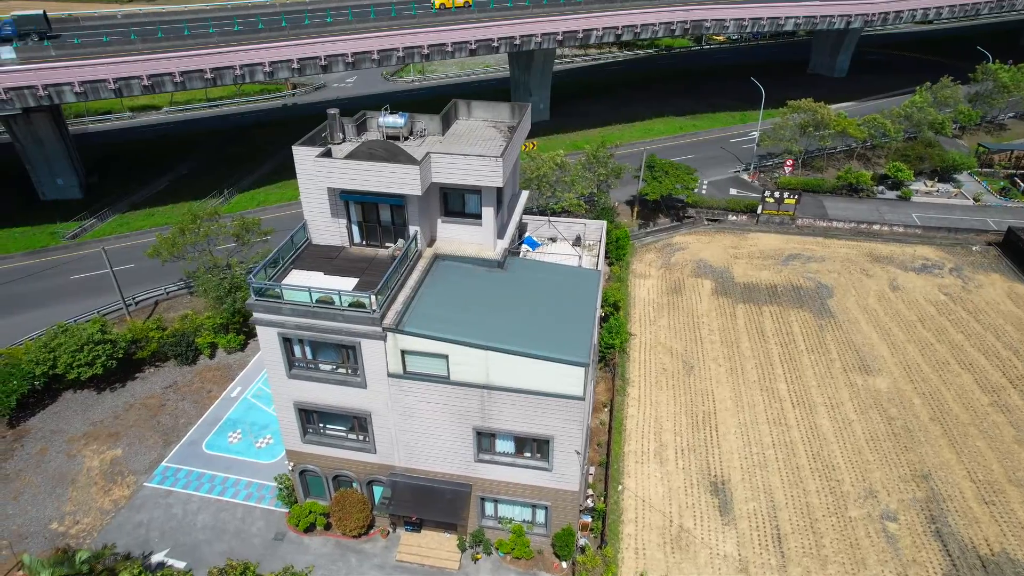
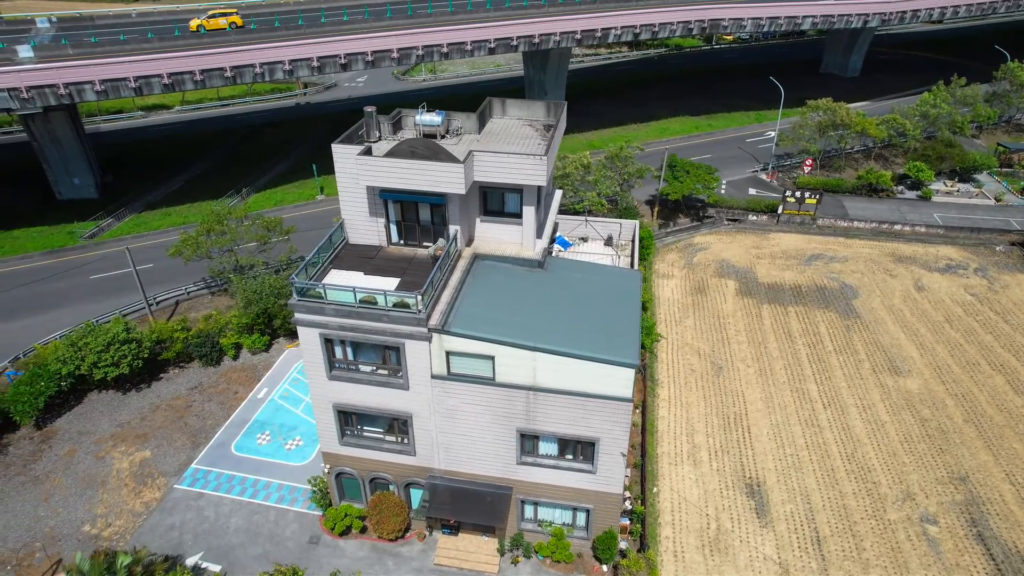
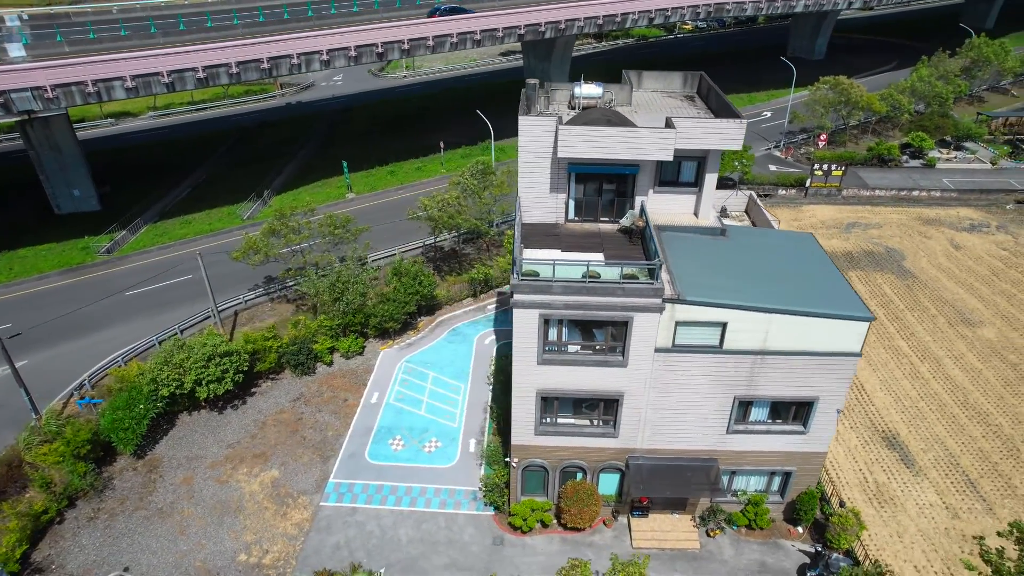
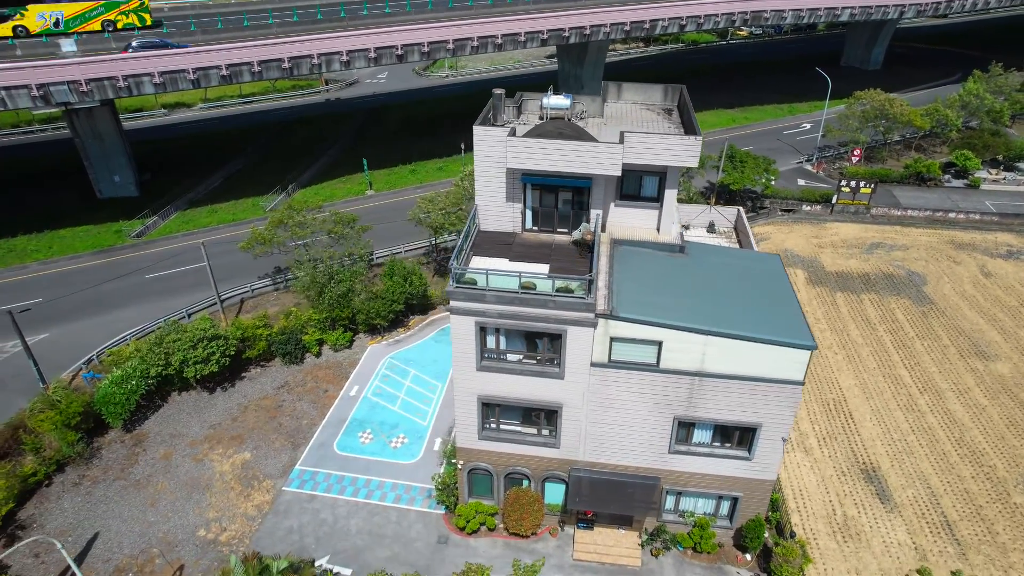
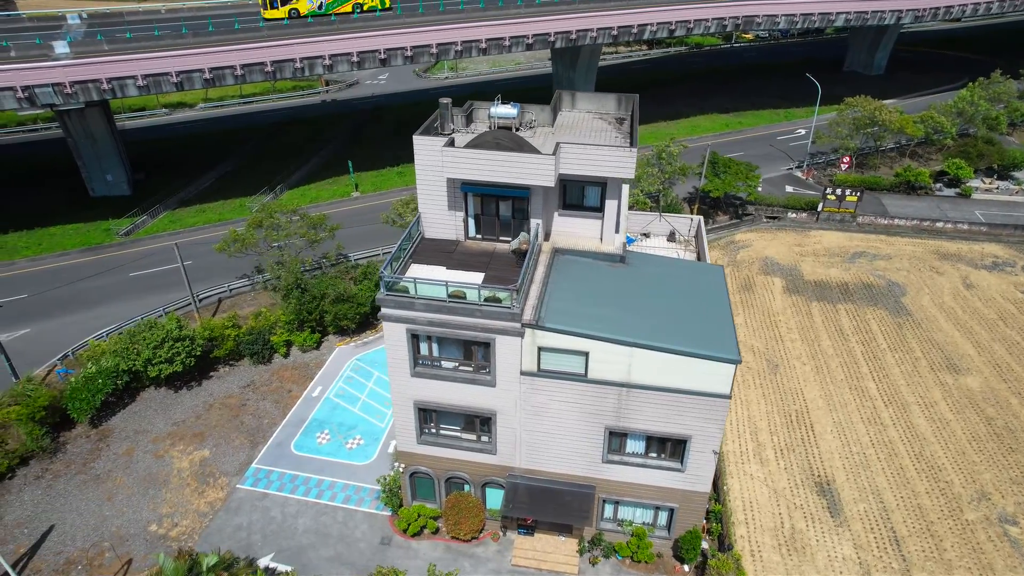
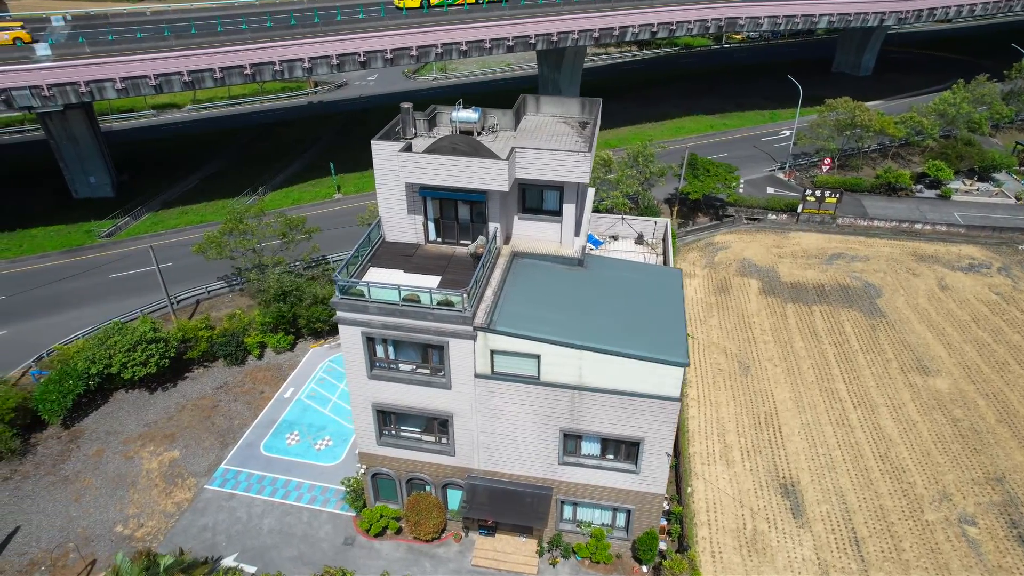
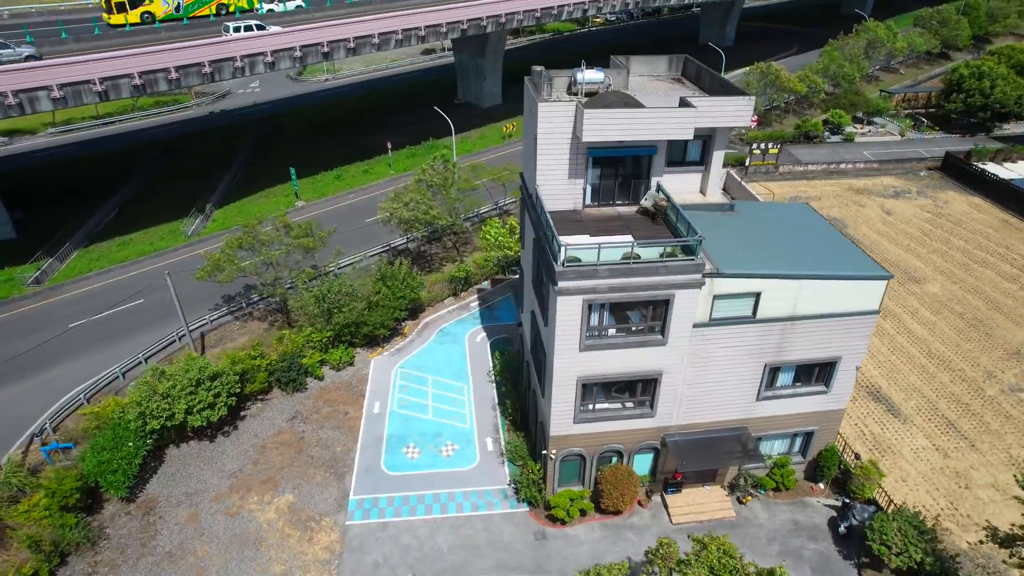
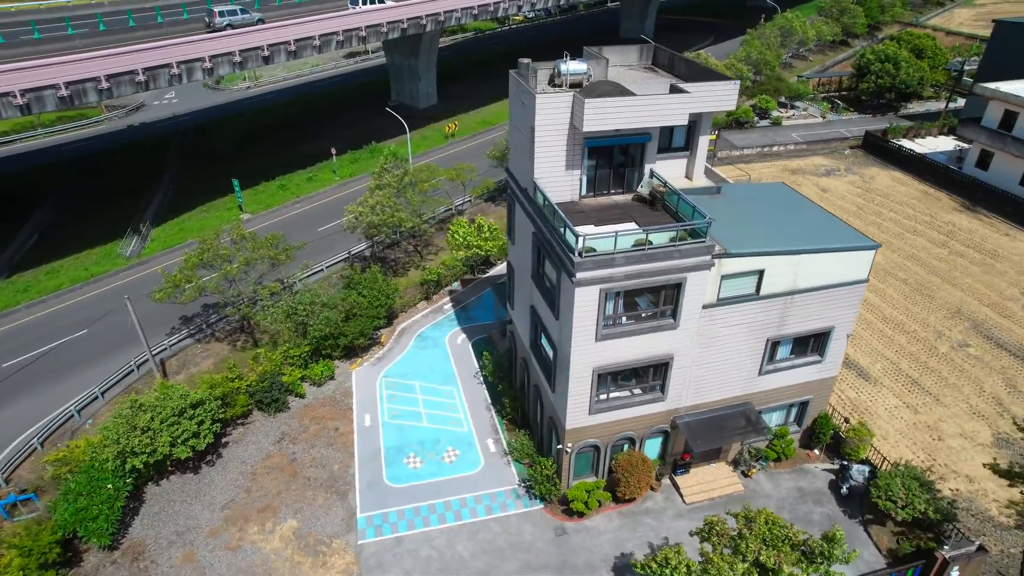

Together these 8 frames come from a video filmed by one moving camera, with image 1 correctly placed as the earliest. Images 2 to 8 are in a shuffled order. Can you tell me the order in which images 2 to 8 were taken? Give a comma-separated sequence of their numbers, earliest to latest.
2, 6, 5, 4, 3, 7, 8
